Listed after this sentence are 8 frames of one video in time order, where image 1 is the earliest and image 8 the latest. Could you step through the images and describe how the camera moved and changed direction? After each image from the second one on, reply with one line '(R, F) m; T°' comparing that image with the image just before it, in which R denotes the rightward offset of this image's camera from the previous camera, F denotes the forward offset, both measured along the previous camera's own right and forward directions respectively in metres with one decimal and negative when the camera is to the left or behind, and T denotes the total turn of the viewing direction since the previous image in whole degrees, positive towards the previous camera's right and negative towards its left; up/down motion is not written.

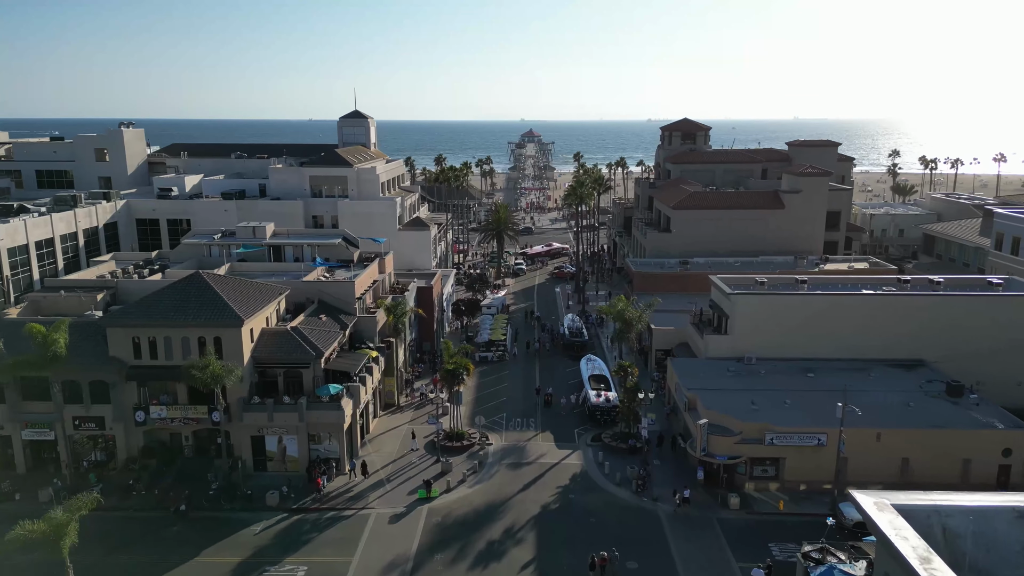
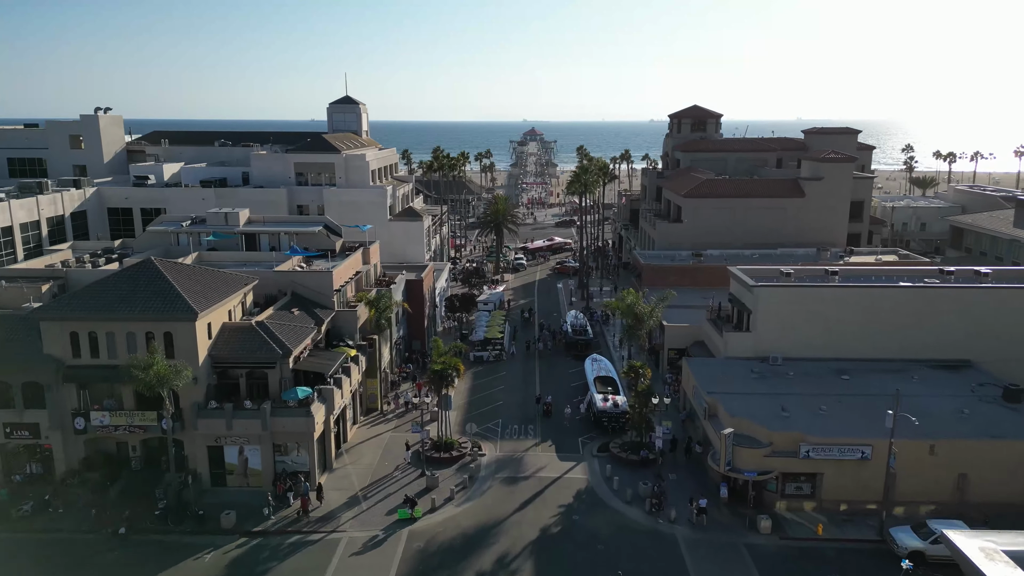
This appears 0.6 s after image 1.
(+0.4, +5.5) m; 0°
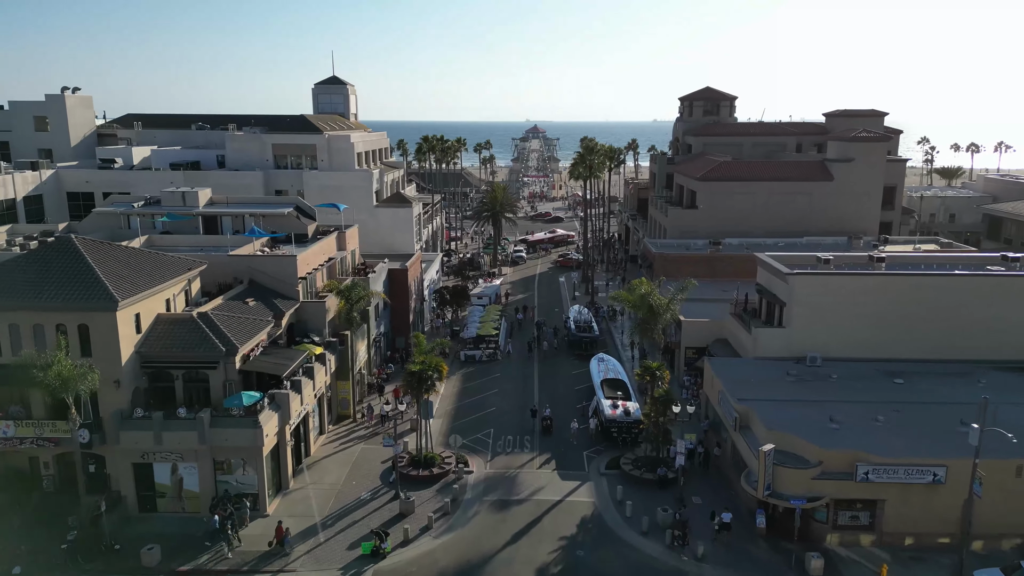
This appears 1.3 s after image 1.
(+0.5, +6.5) m; 0°
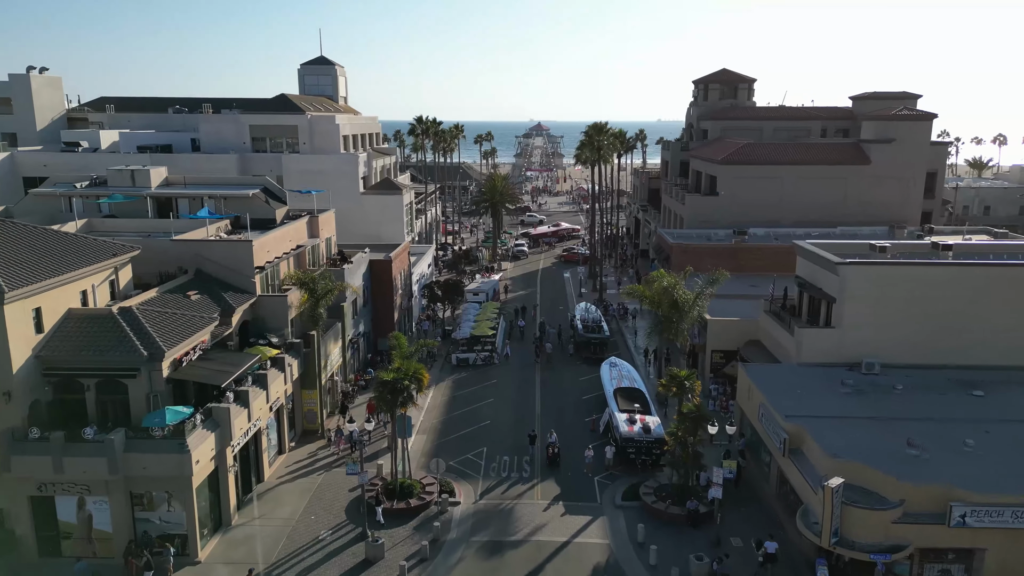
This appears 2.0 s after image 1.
(+0.3, +6.4) m; 0°
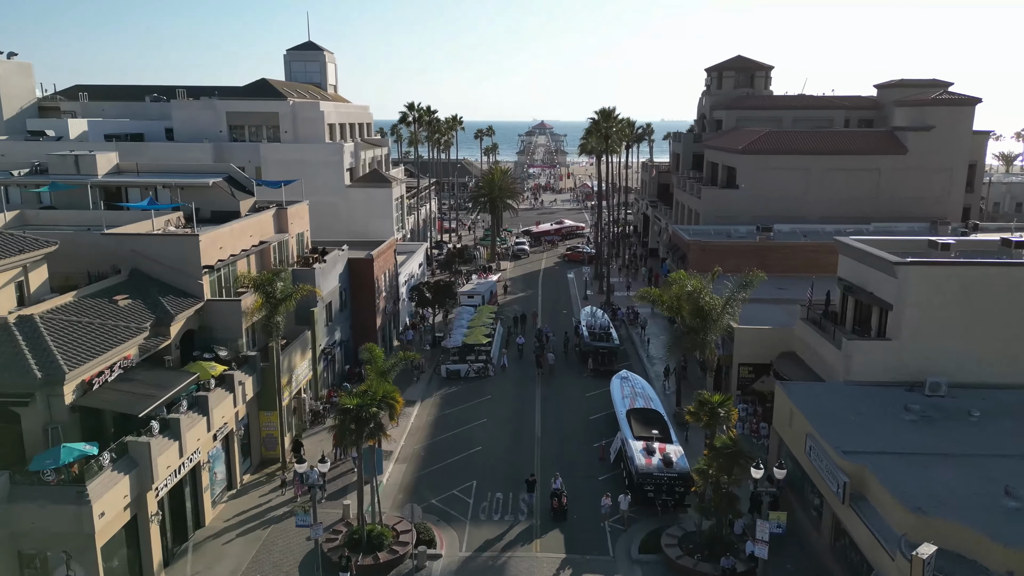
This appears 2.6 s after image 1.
(+0.3, +5.2) m; 0°
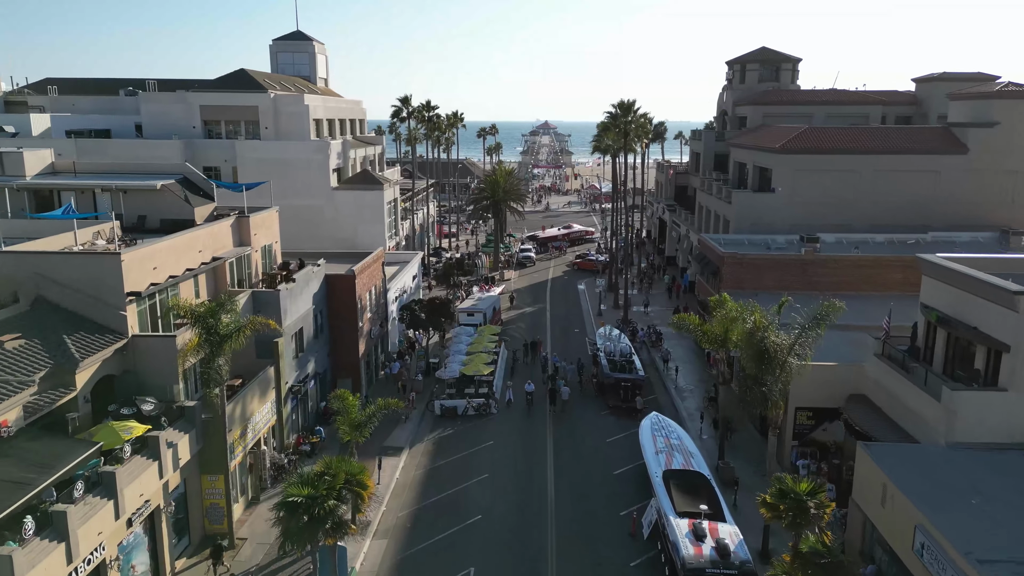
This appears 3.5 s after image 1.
(-0.2, +6.0) m; 0°
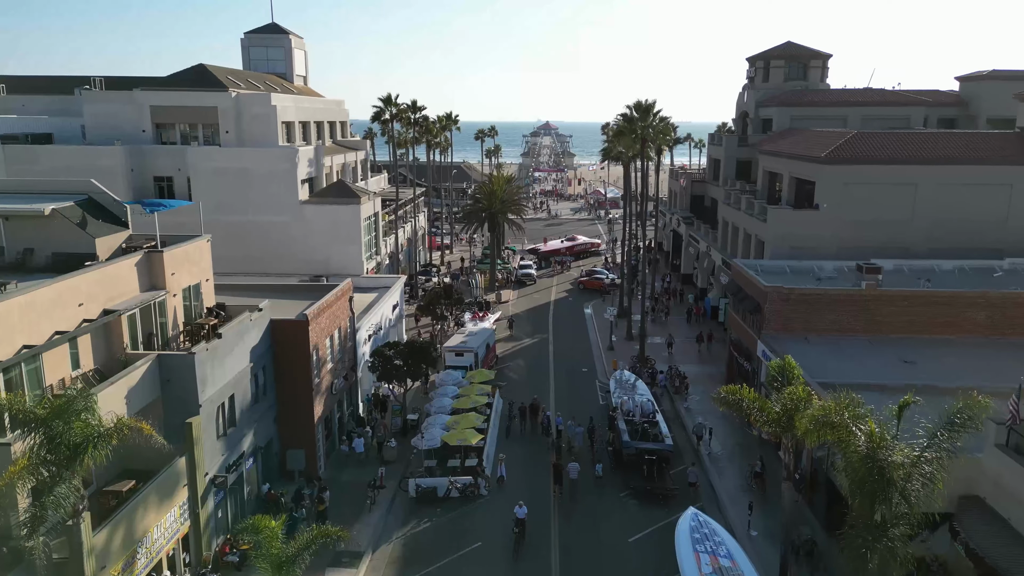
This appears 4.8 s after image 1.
(+0.3, +7.0) m; 0°
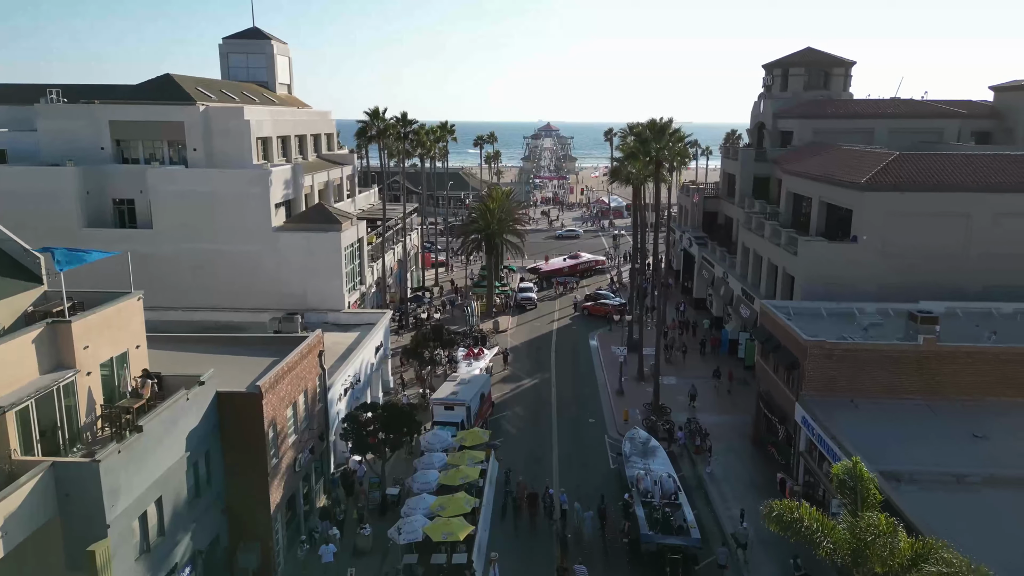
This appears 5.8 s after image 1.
(+0.2, +4.5) m; 0°
